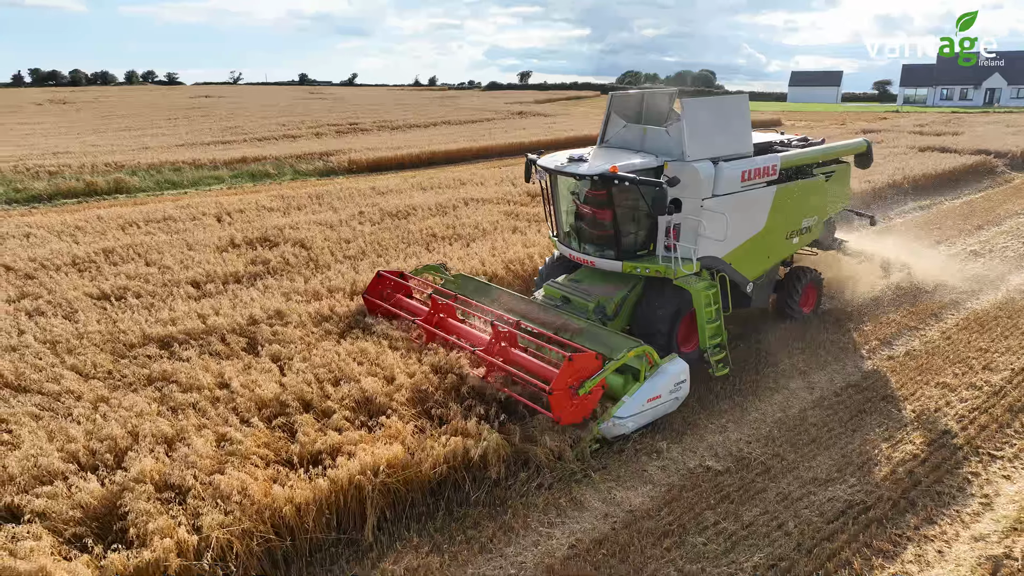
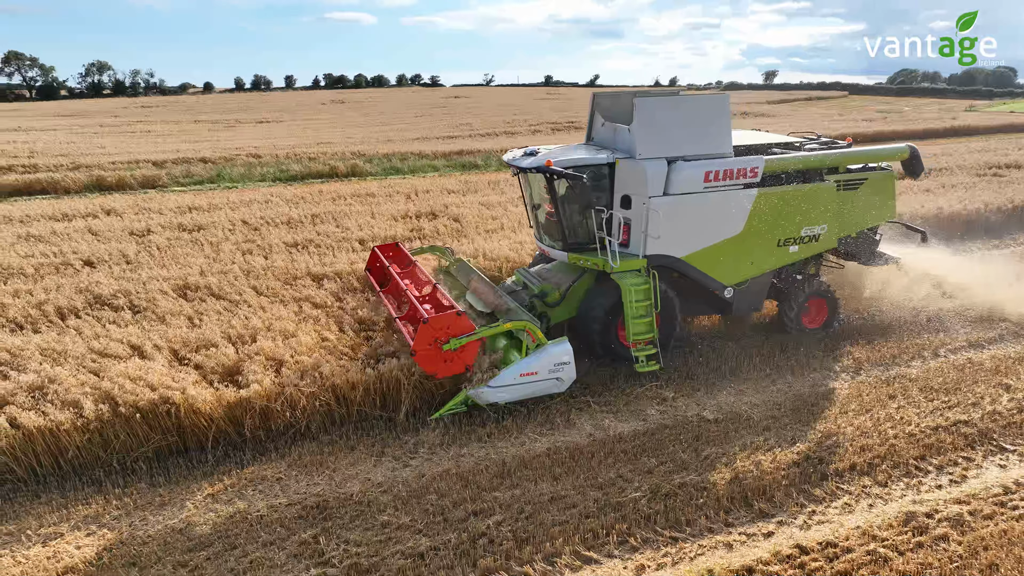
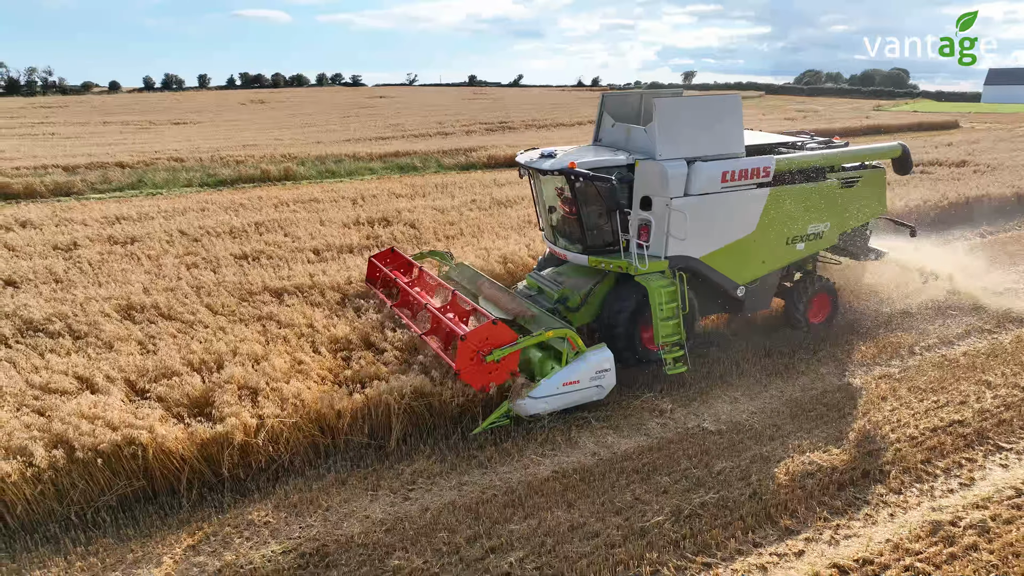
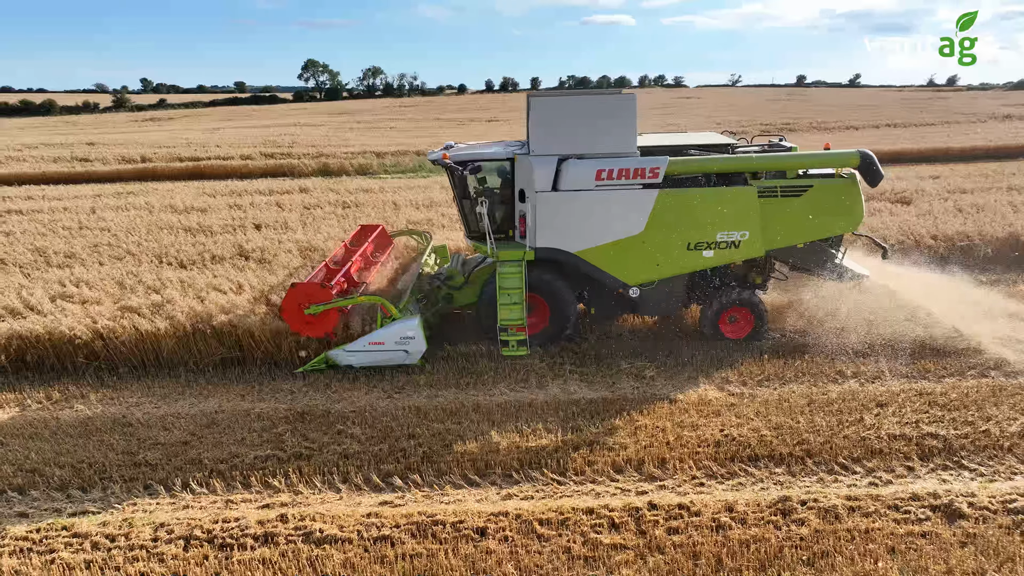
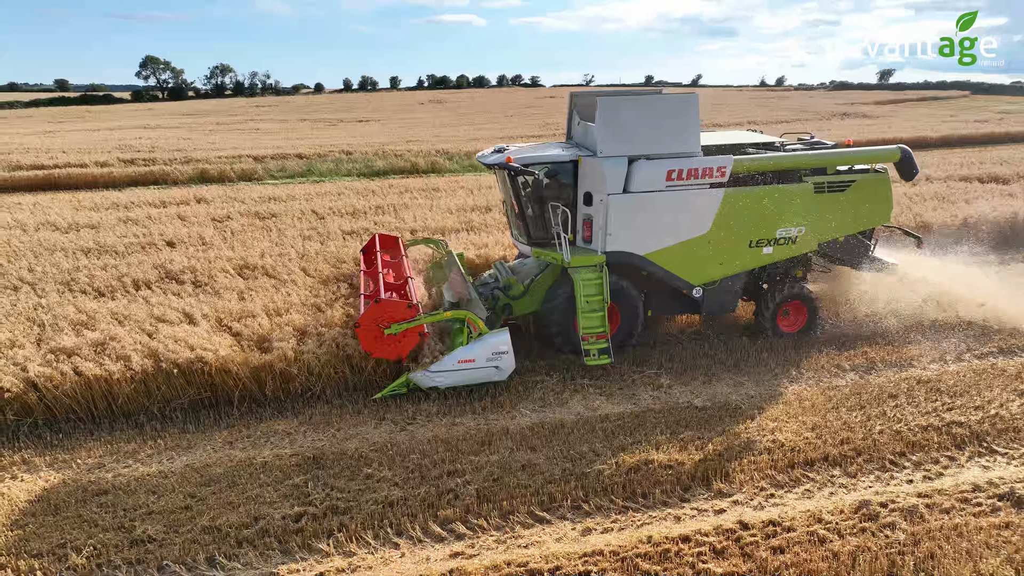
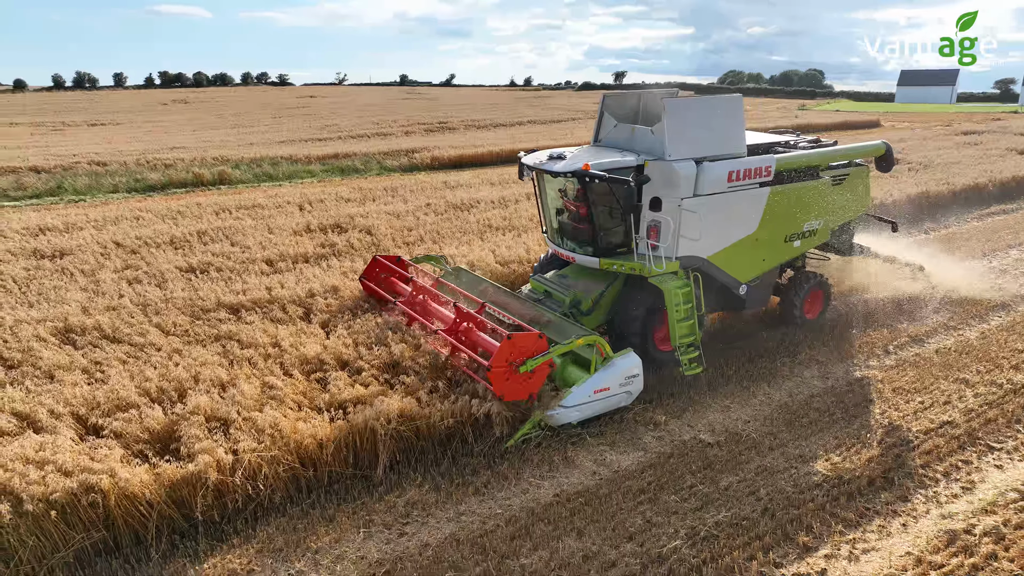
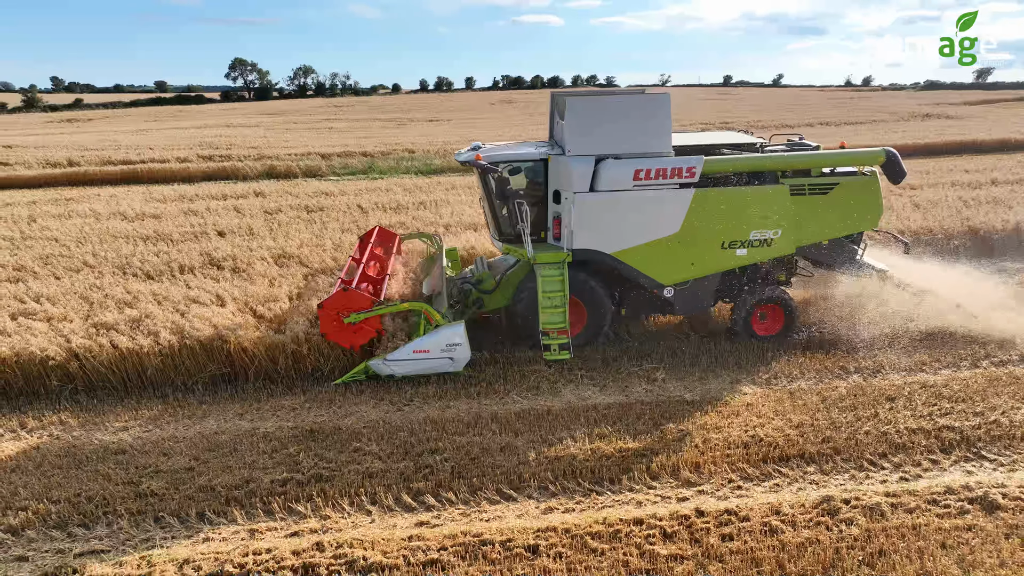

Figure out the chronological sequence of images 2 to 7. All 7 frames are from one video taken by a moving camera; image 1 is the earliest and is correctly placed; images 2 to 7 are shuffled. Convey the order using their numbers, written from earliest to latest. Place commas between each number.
6, 3, 2, 5, 7, 4
